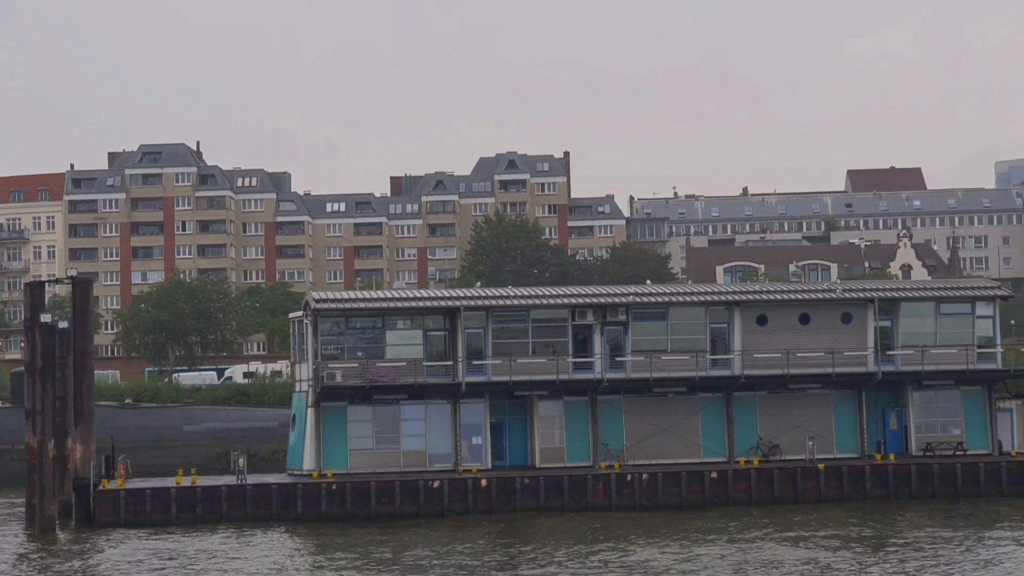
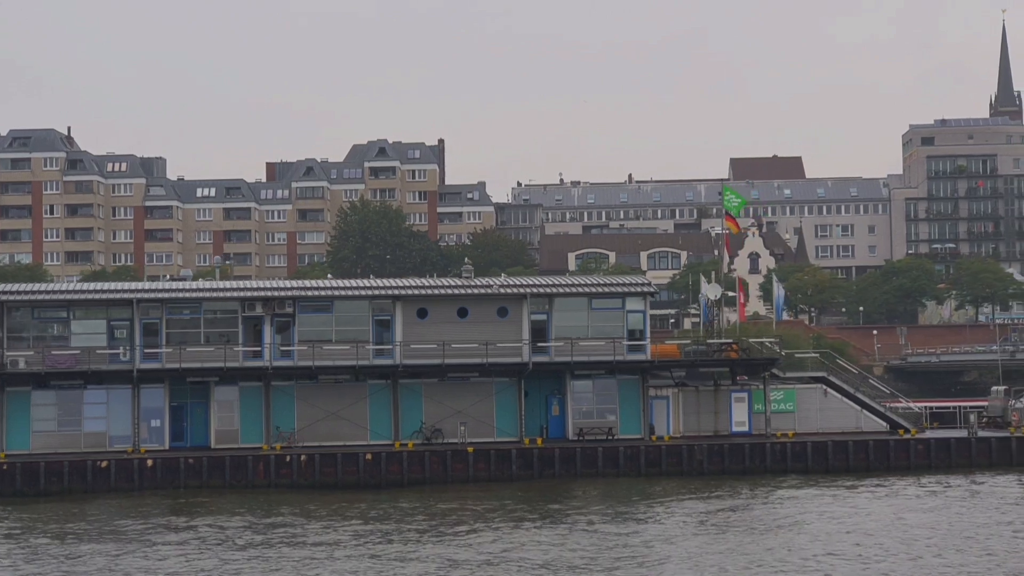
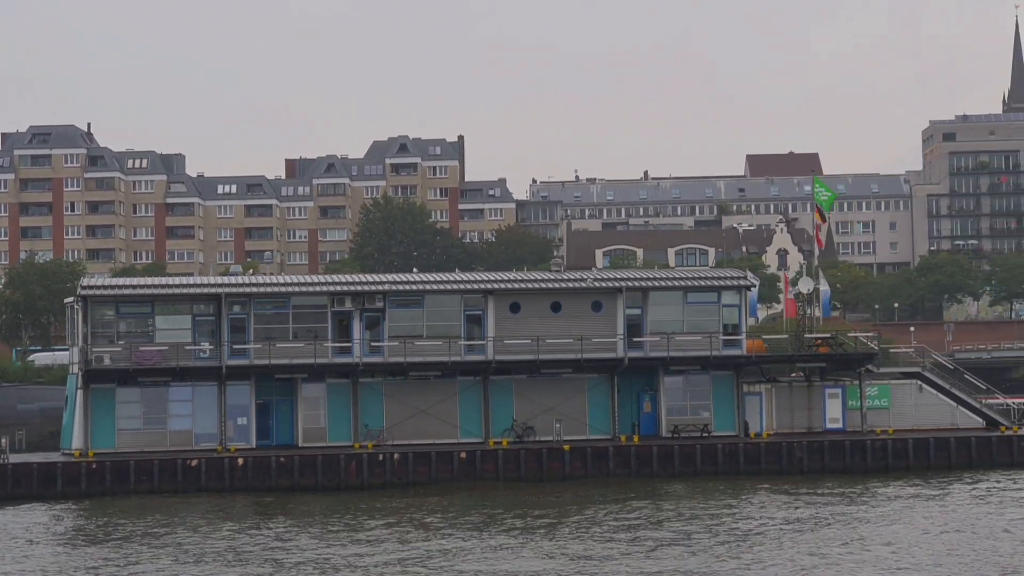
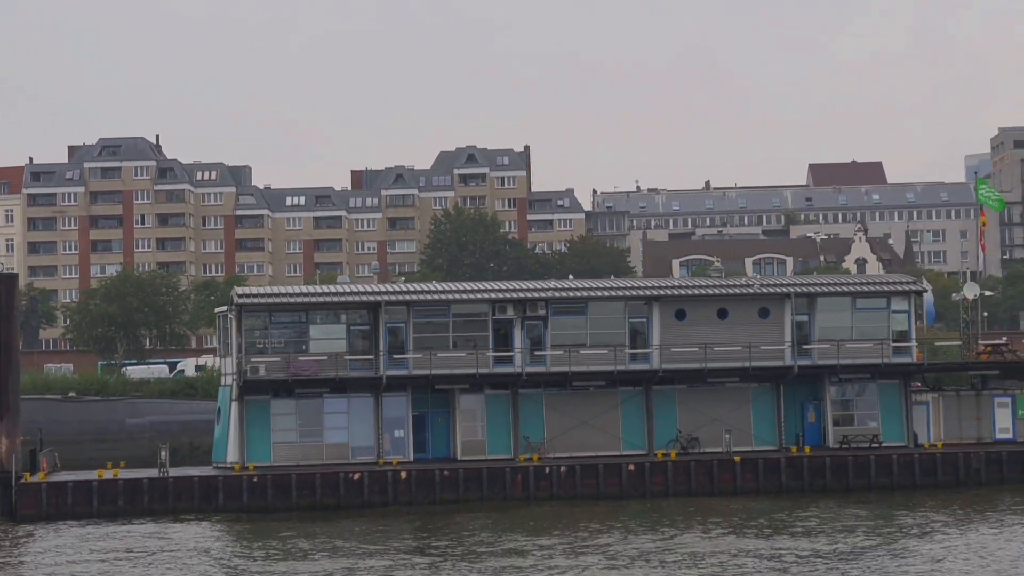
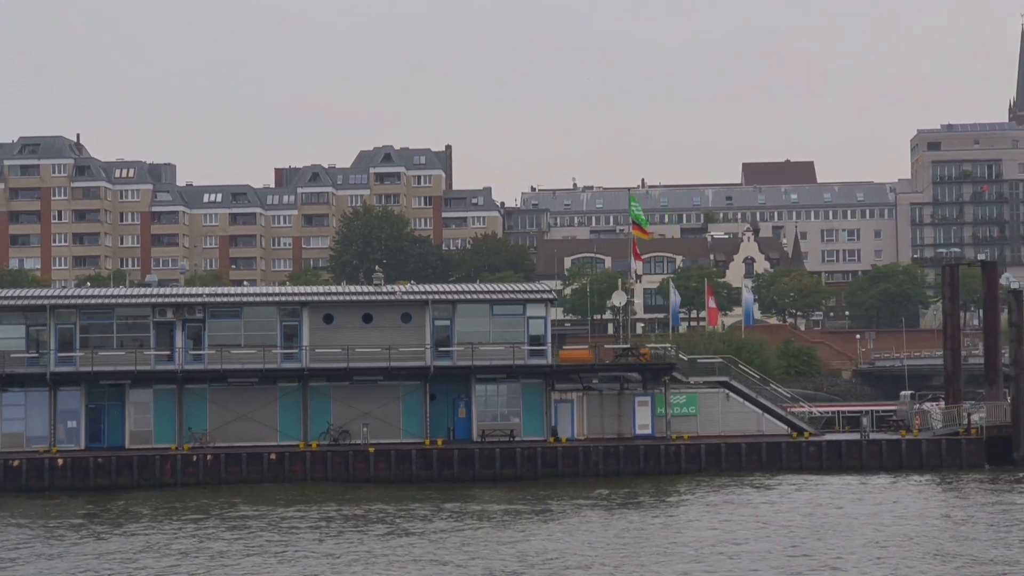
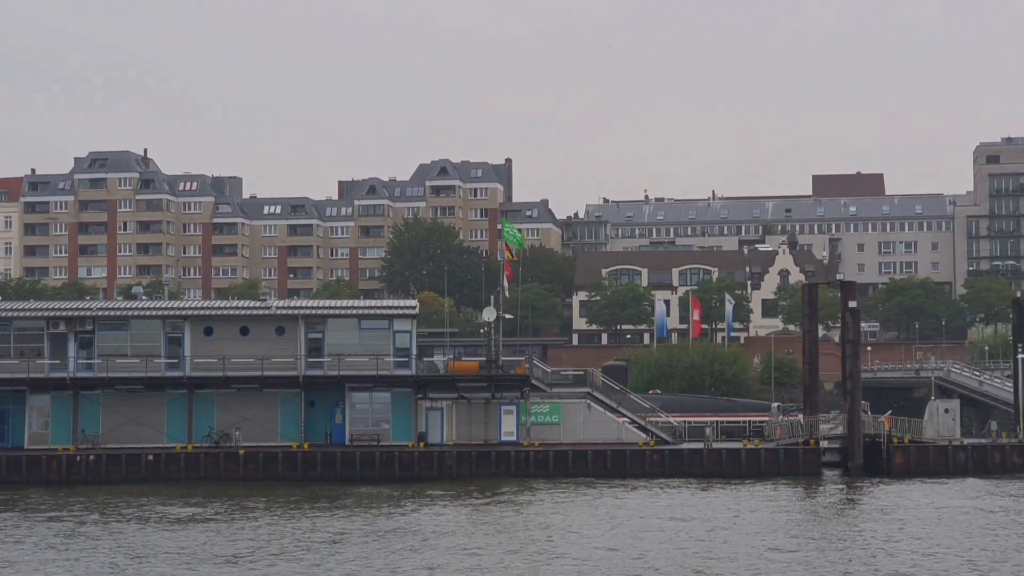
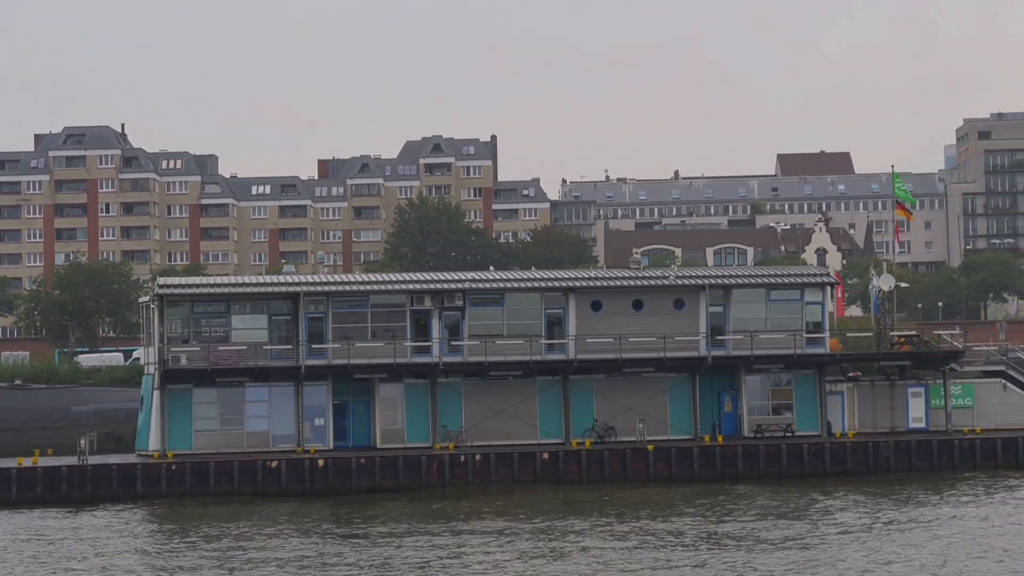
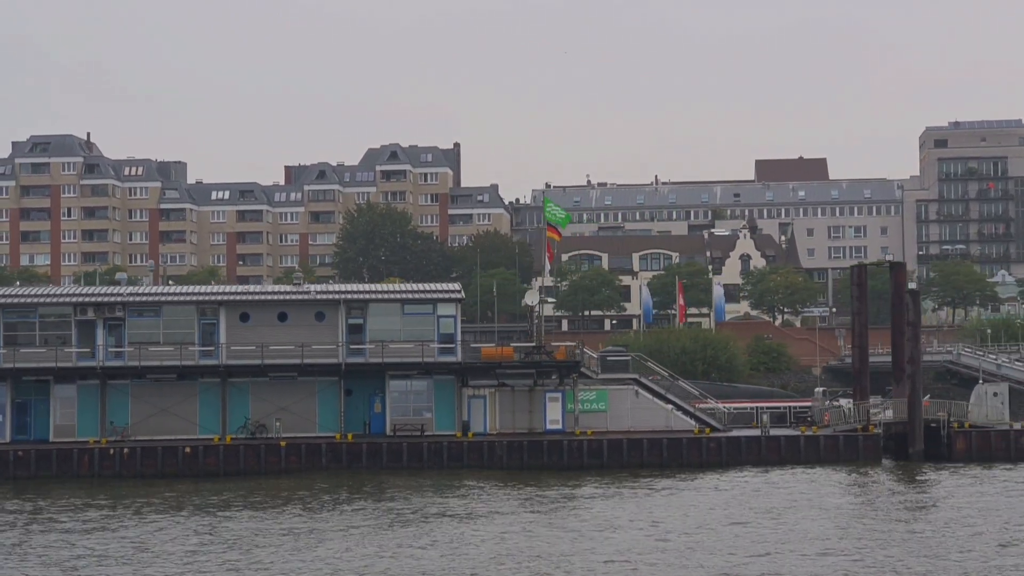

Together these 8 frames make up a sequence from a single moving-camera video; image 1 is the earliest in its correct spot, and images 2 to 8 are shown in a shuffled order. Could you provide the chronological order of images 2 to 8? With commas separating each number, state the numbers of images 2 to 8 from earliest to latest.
4, 7, 3, 2, 5, 8, 6
